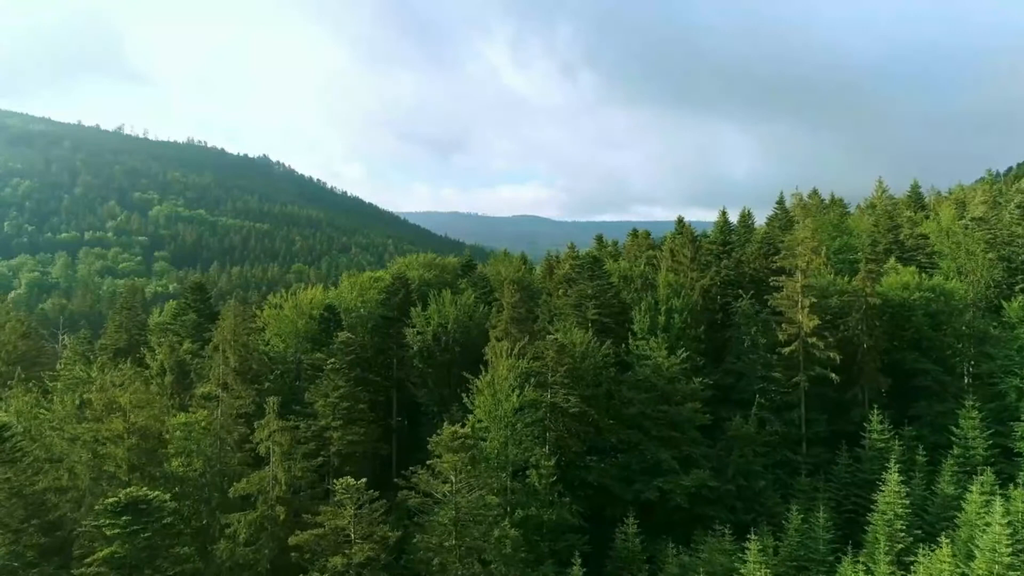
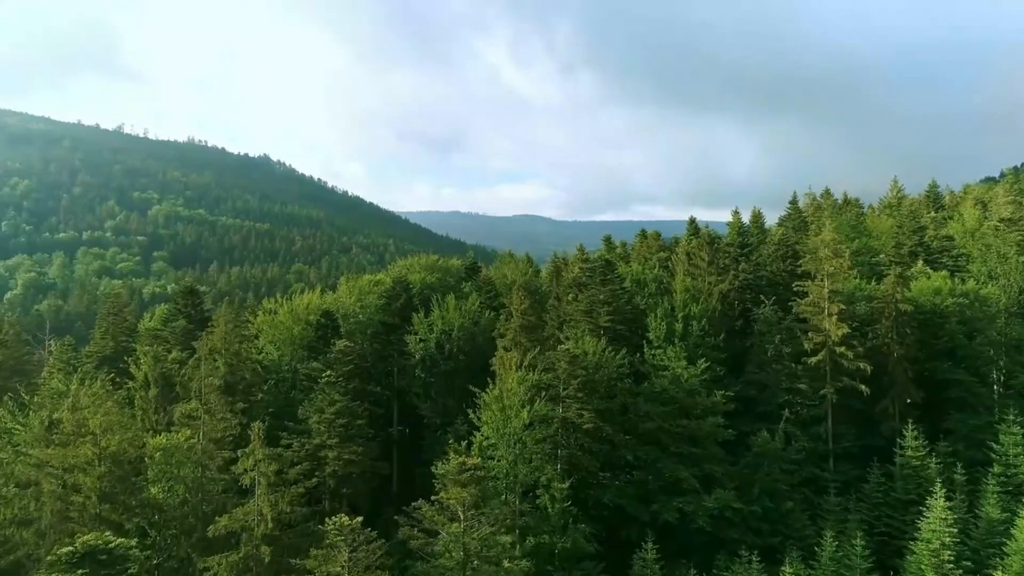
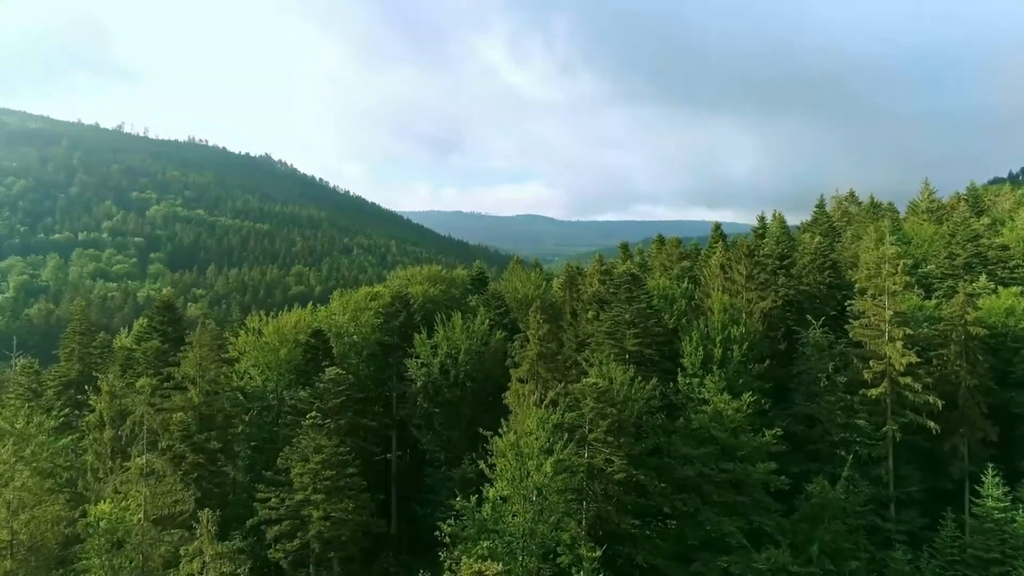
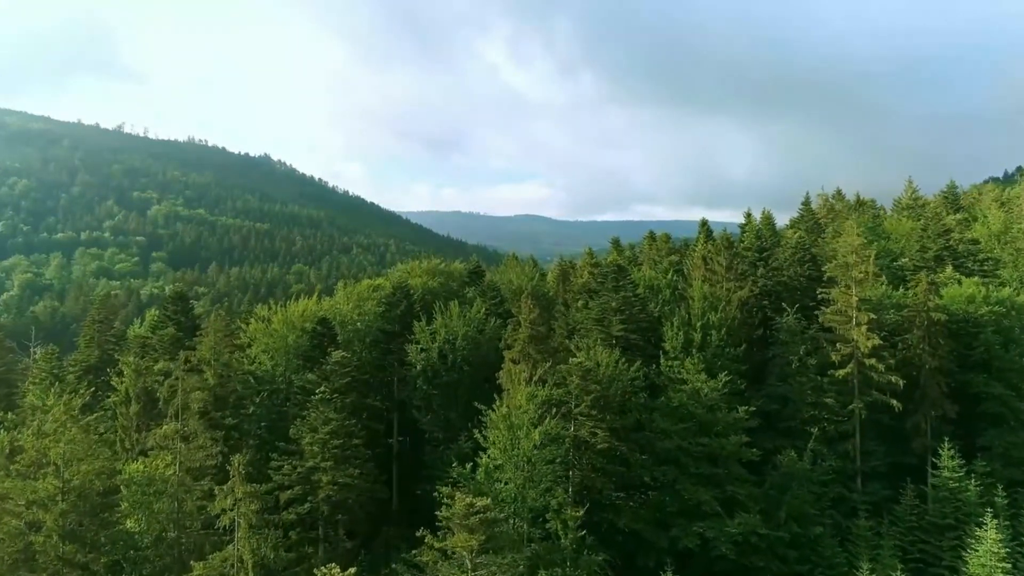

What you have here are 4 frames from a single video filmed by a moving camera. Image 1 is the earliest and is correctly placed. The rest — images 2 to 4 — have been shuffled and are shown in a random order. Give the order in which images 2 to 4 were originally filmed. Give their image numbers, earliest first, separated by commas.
2, 4, 3
